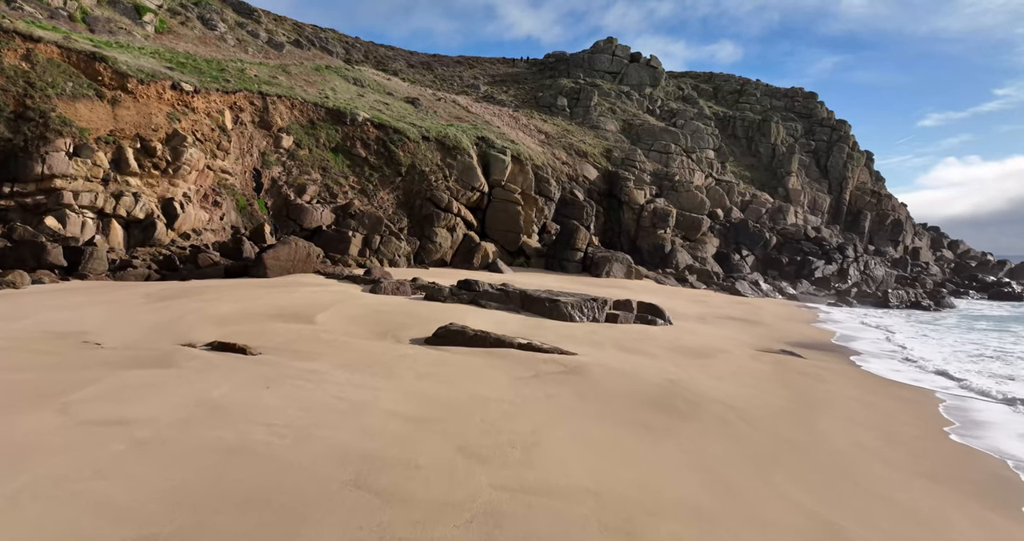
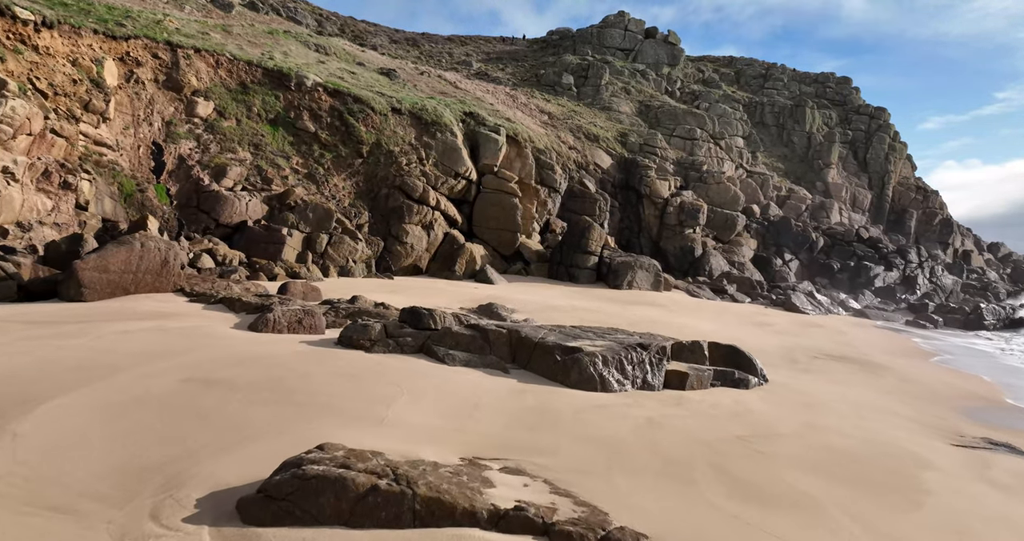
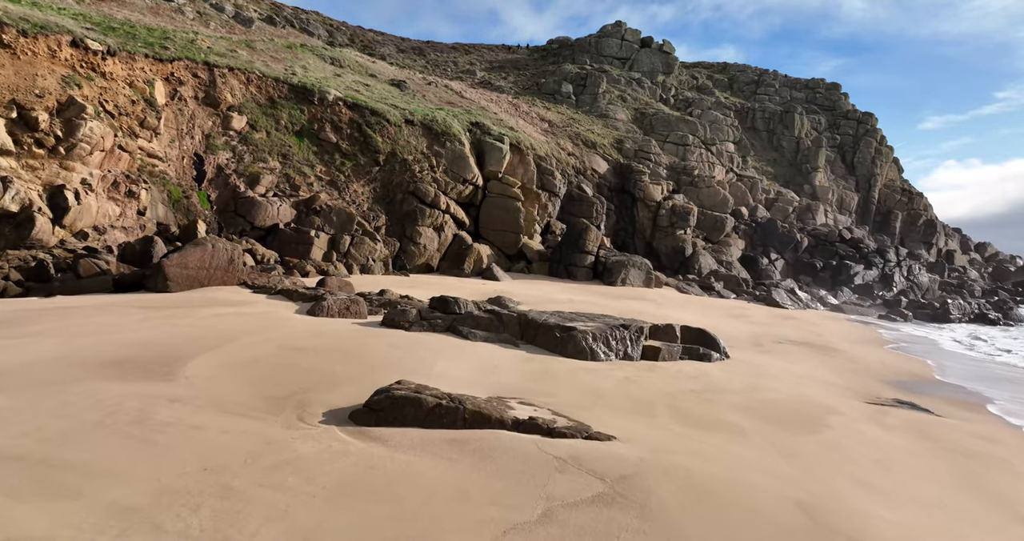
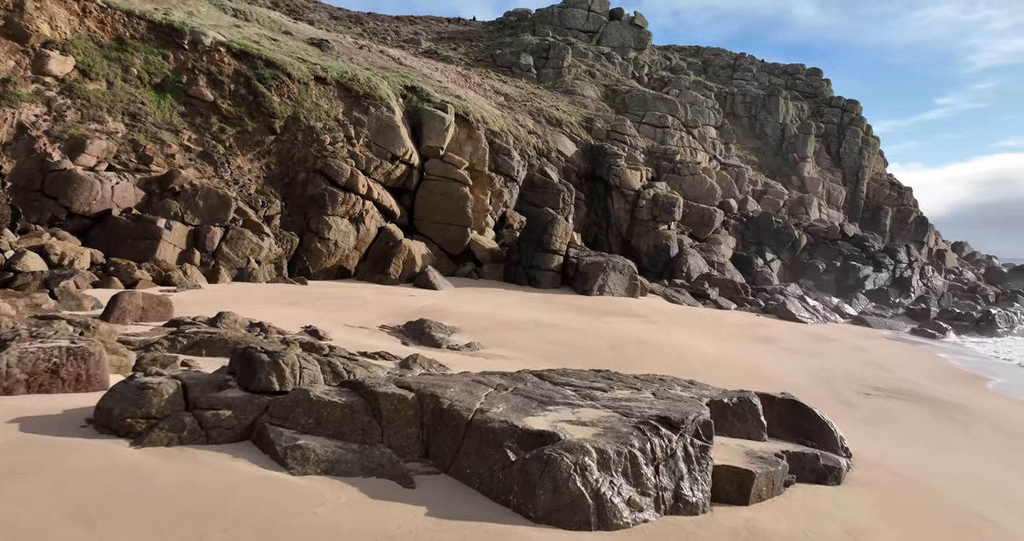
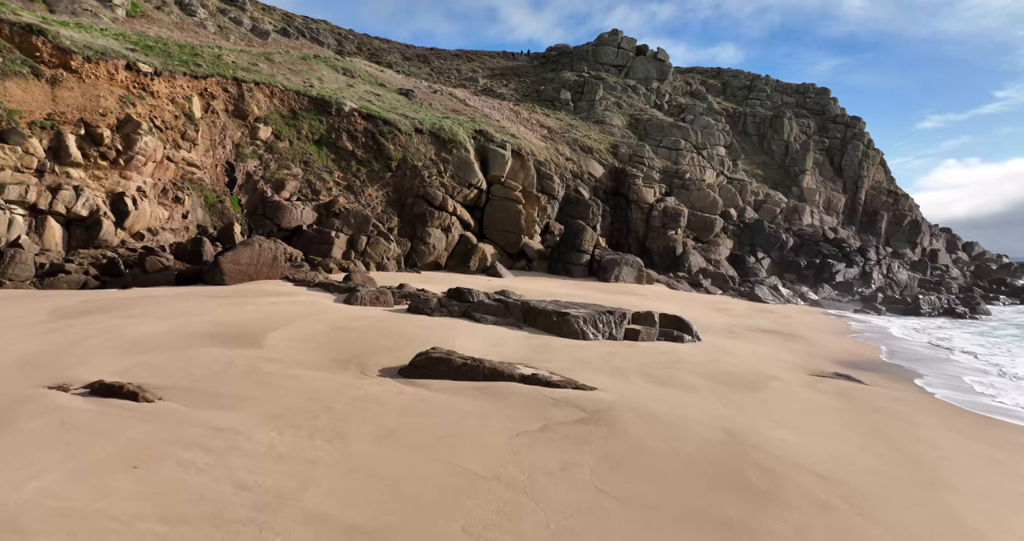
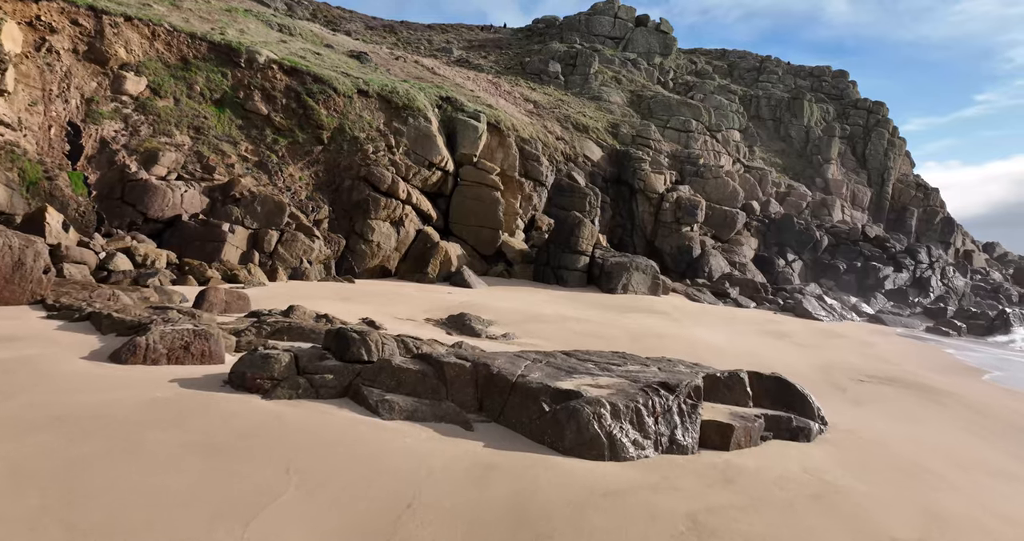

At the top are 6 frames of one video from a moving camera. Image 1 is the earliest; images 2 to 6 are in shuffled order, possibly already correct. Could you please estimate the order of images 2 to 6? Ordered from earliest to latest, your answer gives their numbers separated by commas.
5, 3, 2, 6, 4
